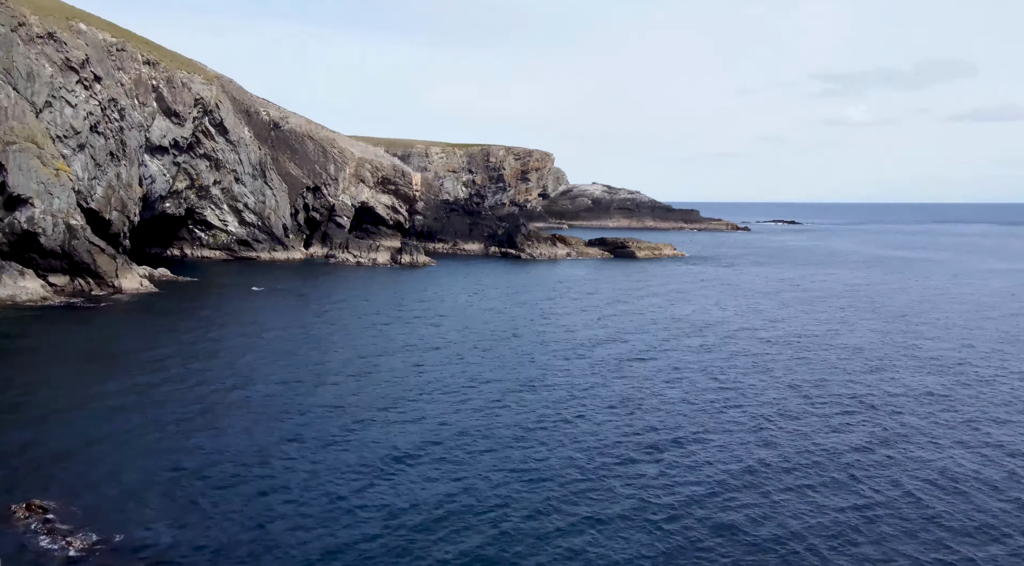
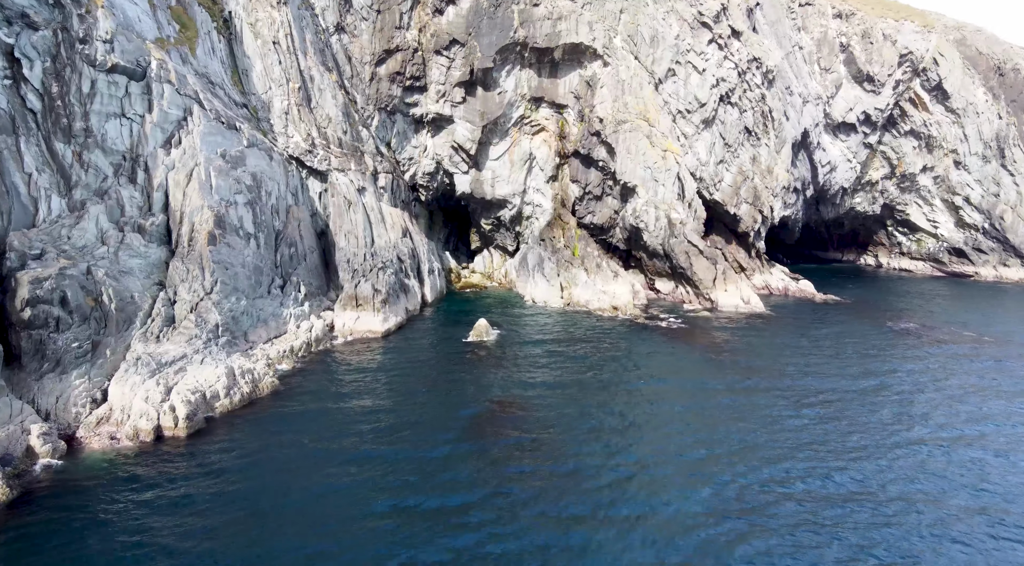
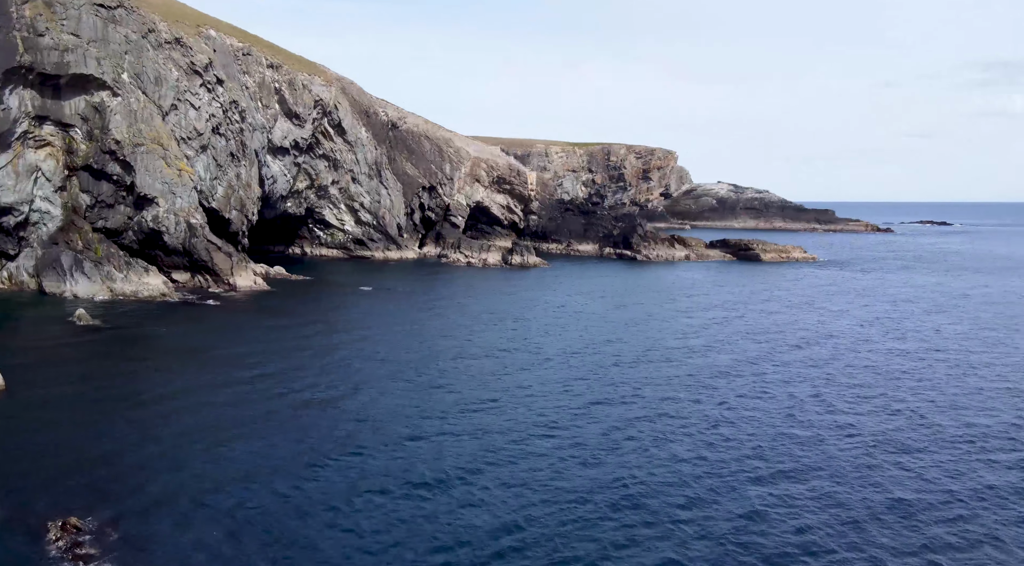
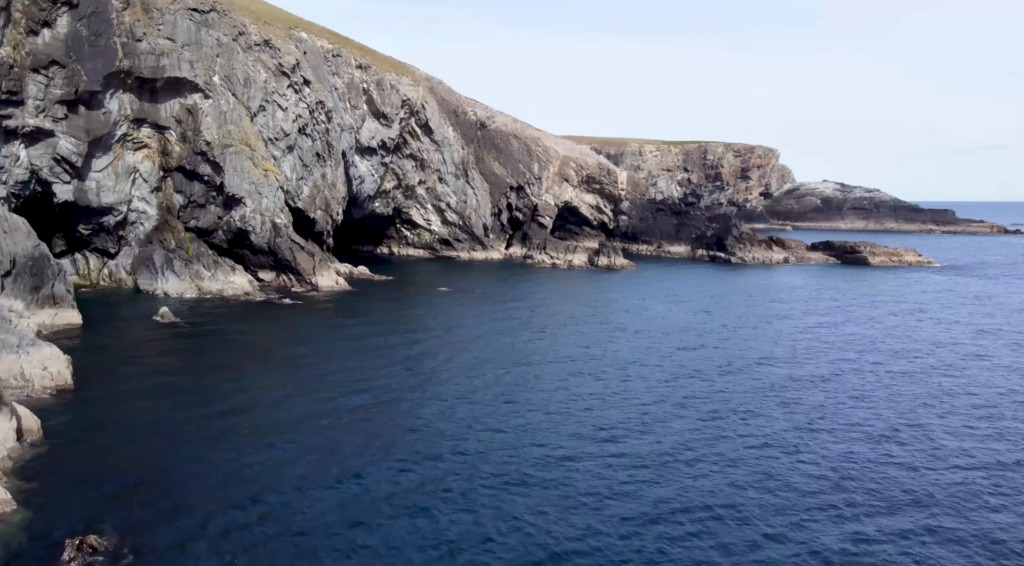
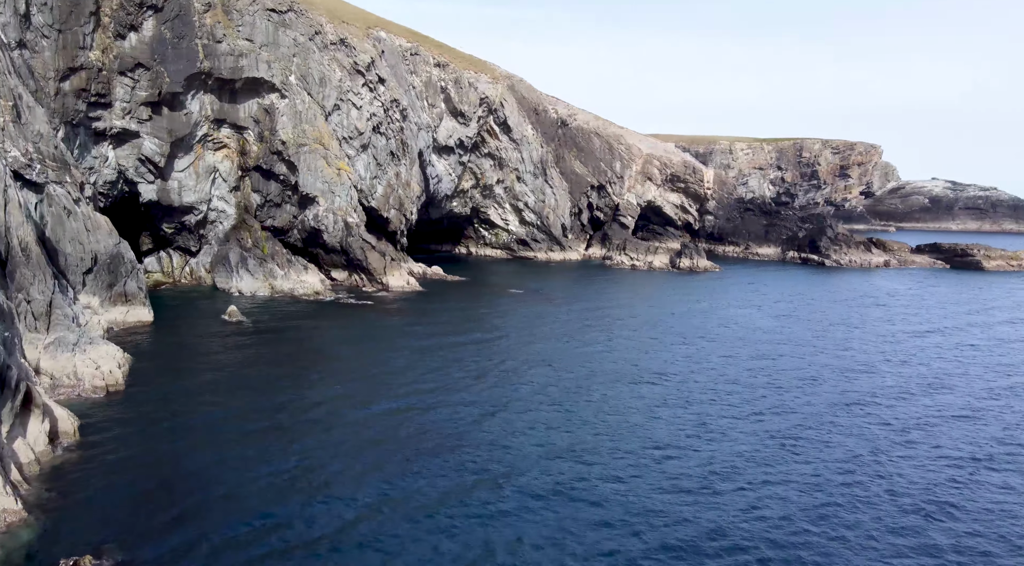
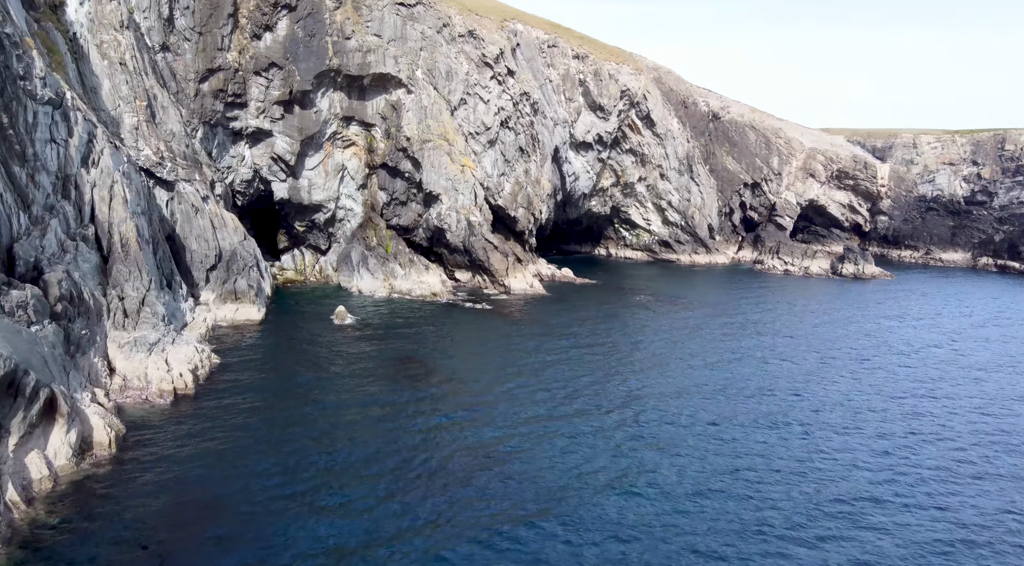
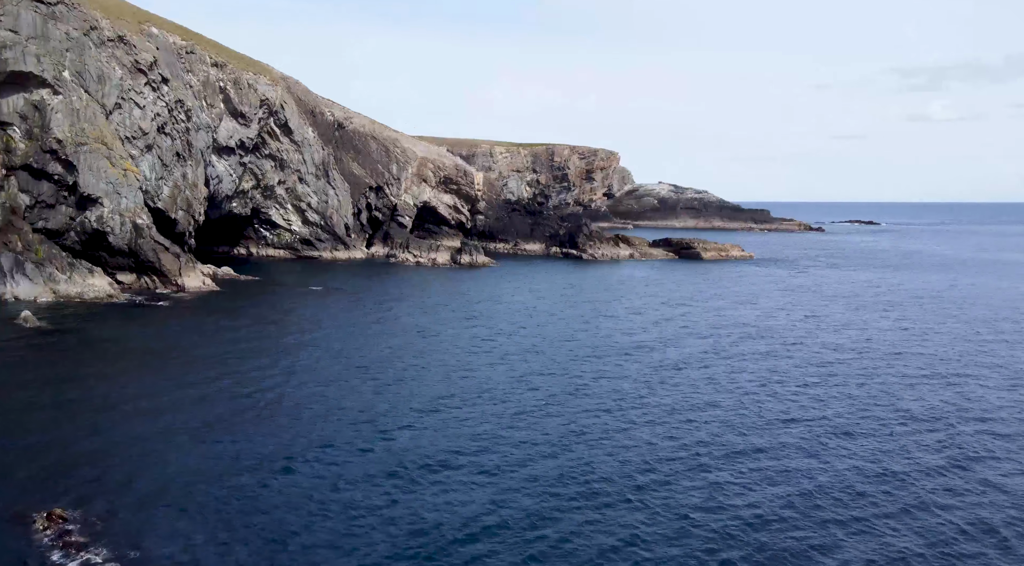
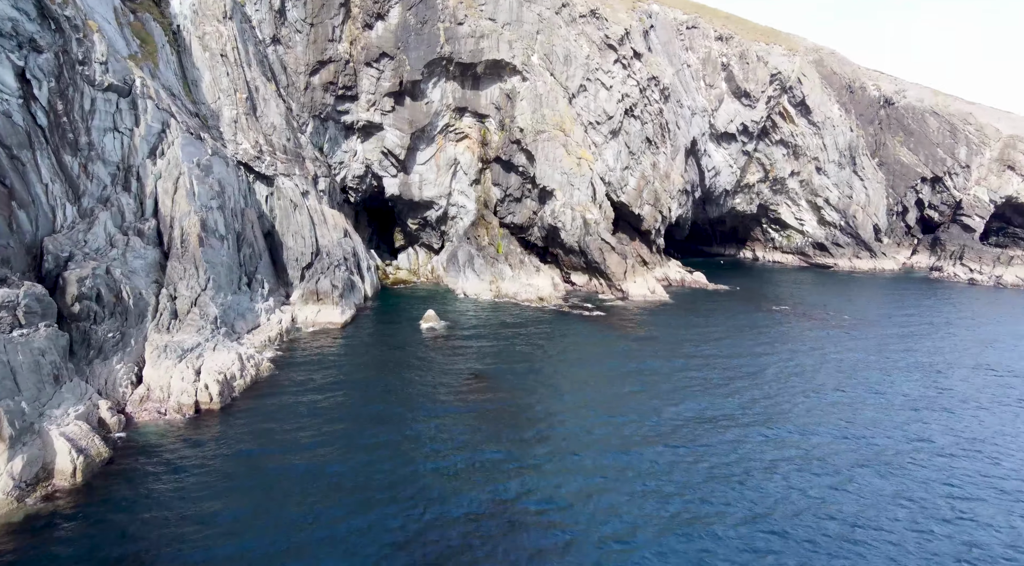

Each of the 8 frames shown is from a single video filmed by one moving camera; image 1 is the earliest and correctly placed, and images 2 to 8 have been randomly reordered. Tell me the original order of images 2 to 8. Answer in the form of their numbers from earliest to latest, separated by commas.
7, 3, 4, 5, 6, 8, 2
